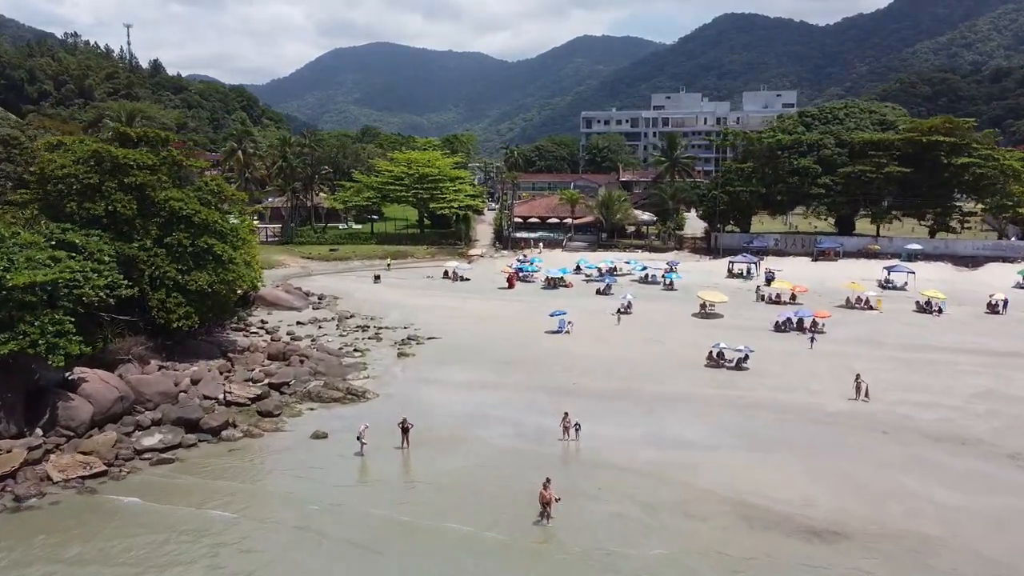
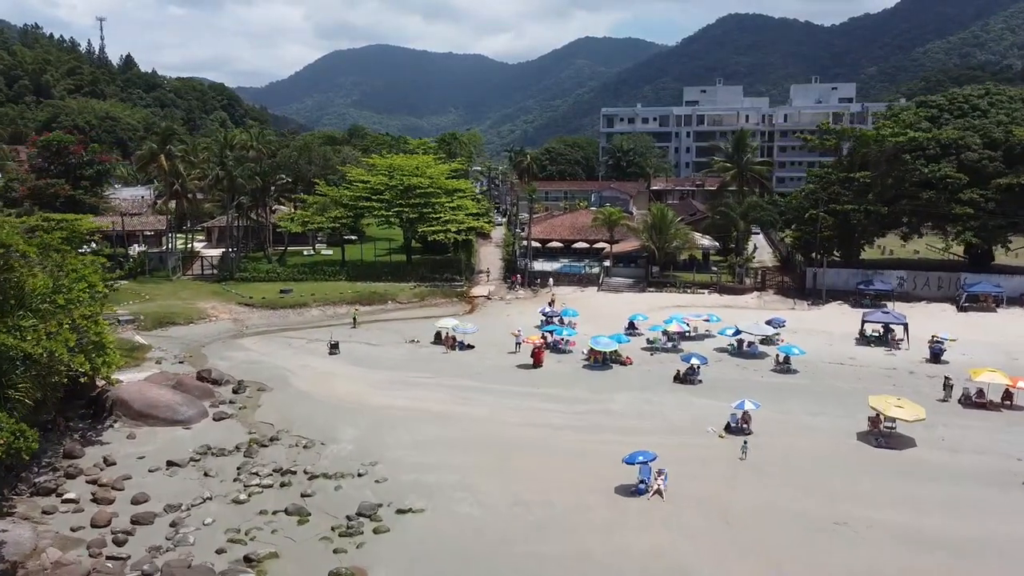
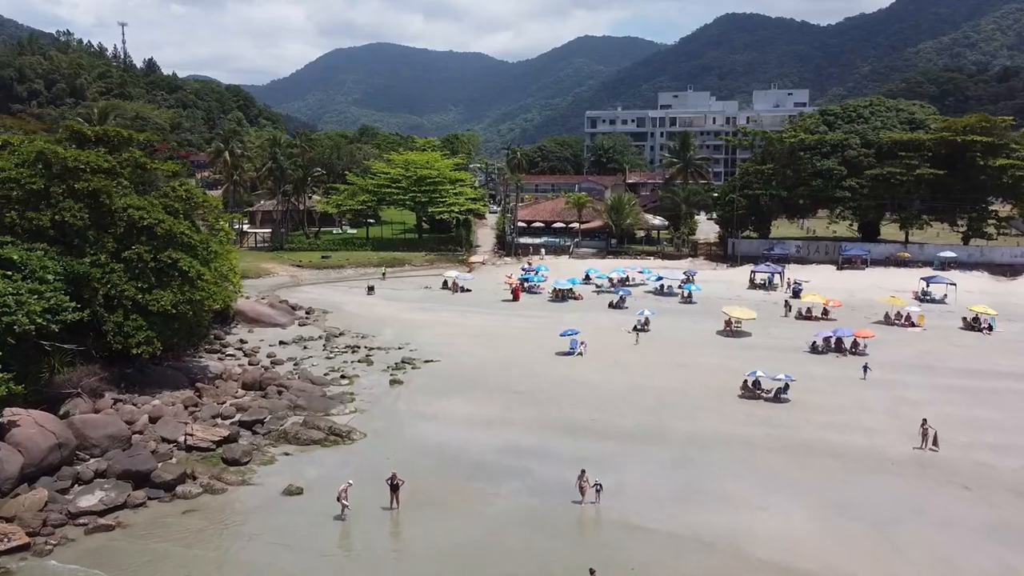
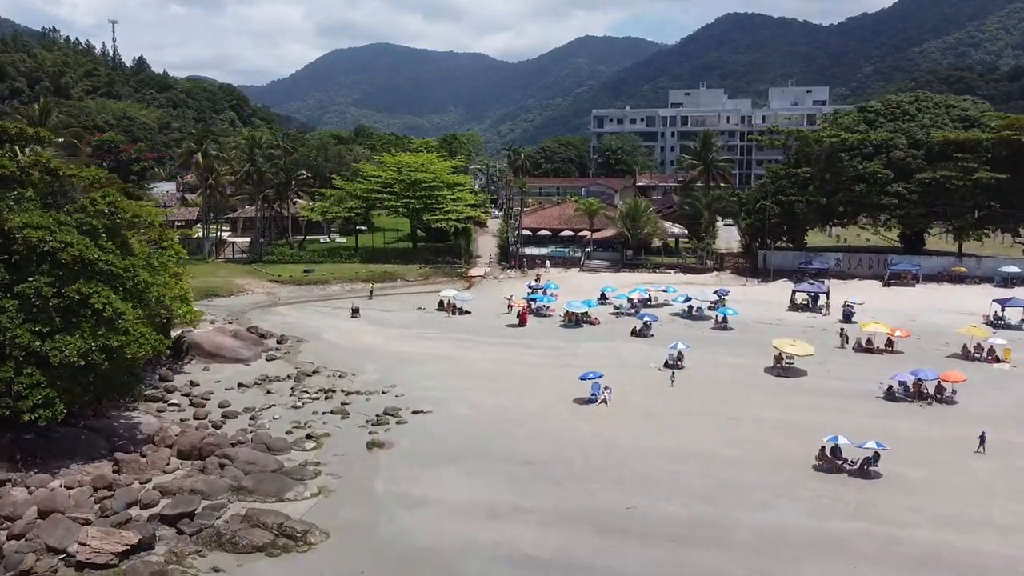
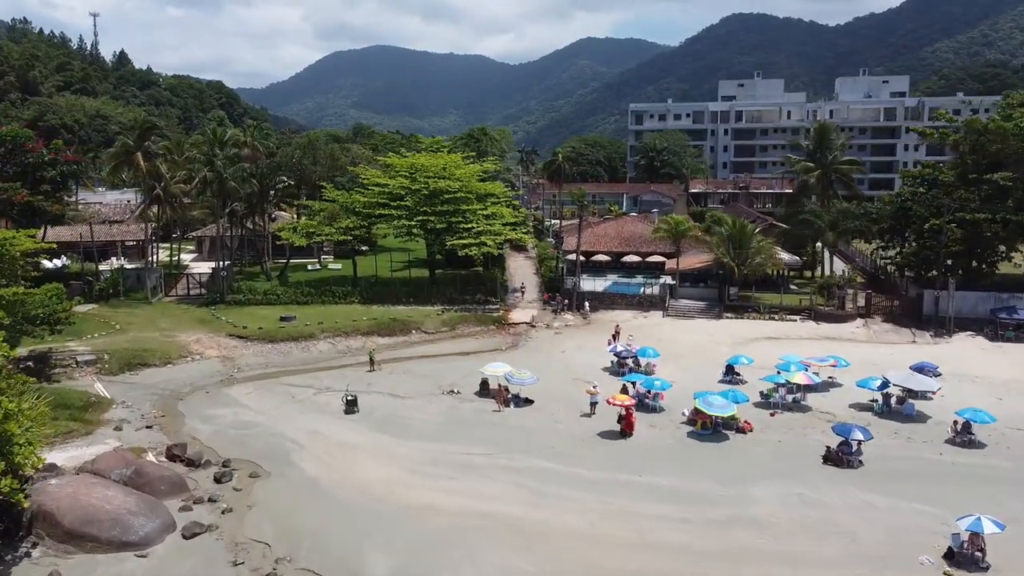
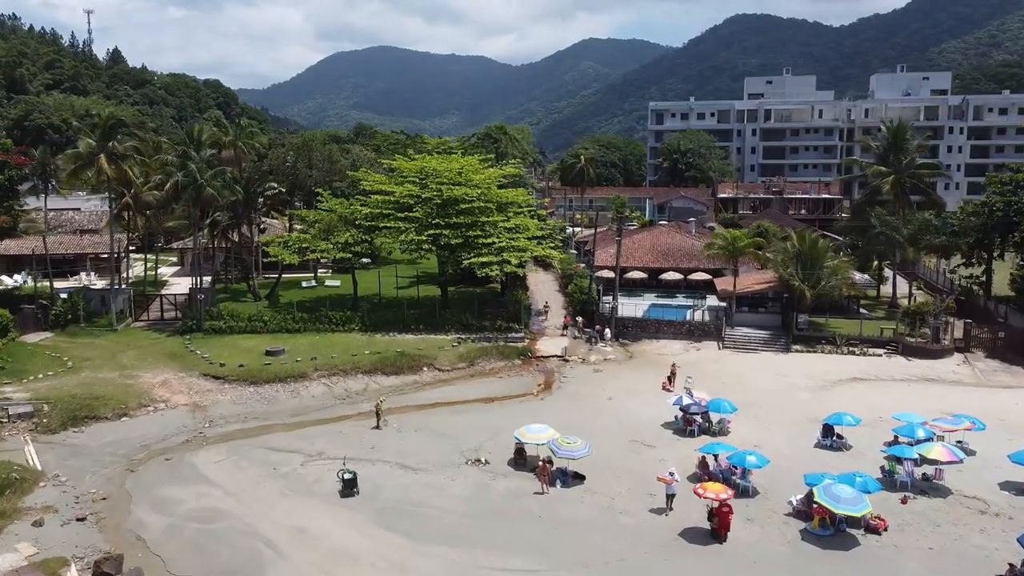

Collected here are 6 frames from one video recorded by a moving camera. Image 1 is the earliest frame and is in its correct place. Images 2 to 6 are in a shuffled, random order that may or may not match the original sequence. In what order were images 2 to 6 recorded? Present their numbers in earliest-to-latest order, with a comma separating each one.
3, 4, 2, 5, 6
